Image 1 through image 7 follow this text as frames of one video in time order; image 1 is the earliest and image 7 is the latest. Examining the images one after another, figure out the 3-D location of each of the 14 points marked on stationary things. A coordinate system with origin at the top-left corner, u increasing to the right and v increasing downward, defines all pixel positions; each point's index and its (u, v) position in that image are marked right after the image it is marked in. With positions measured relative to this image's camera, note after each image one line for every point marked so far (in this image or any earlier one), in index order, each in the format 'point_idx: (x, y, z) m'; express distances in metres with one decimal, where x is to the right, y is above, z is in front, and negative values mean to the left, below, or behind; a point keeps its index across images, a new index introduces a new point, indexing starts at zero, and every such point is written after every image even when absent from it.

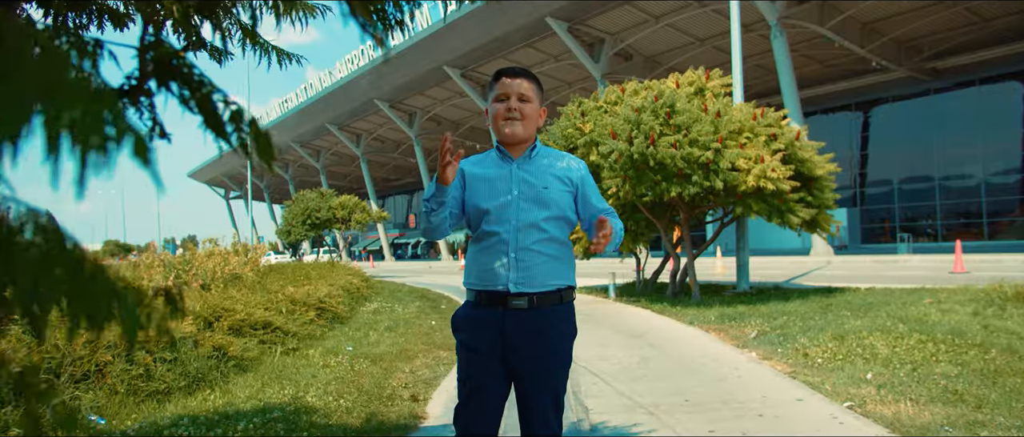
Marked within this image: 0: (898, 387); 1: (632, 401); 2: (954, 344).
0: (+2.9, -1.2, +4.8) m
1: (+0.9, -1.4, +5.0) m
2: (+4.1, -1.2, +6.0) m
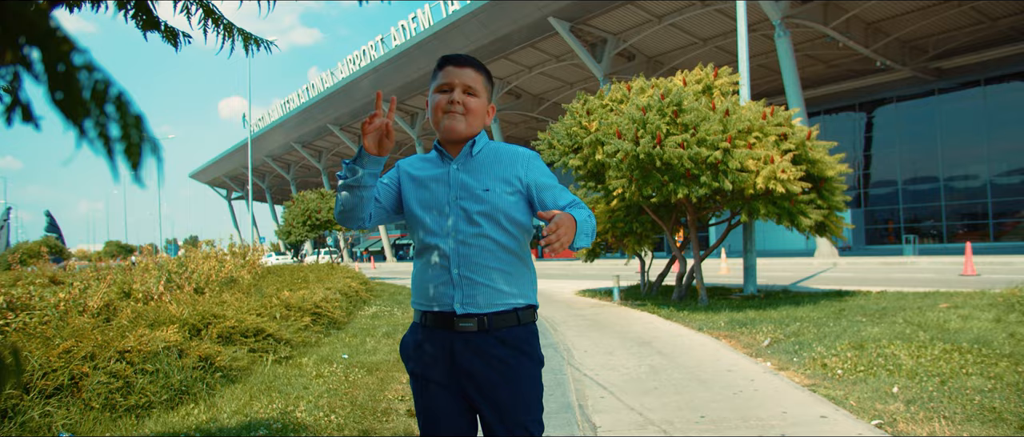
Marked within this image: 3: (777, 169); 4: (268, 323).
0: (+2.9, -1.3, +4.4) m
1: (+0.9, -1.4, +4.6) m
2: (+4.2, -1.2, +5.7) m
3: (+3.9, +0.7, +9.5) m
4: (-2.8, -1.2, +7.2) m
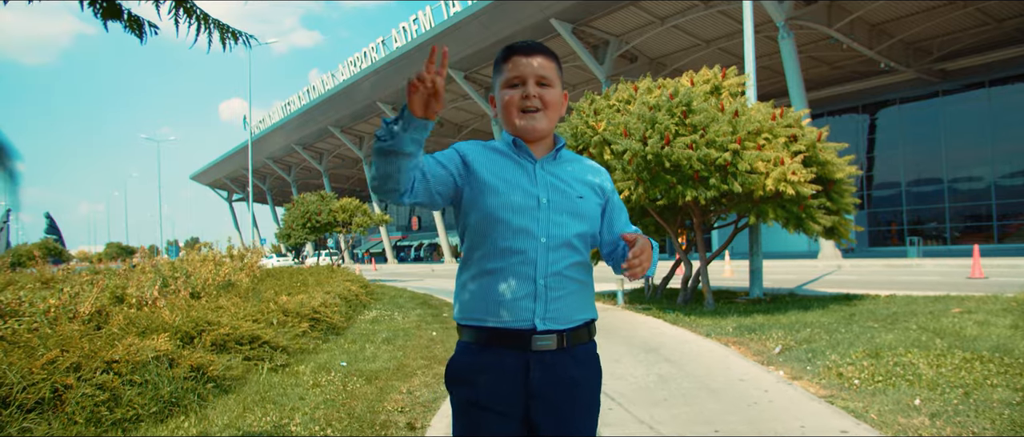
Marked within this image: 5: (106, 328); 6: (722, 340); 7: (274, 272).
0: (+2.9, -1.3, +4.2) m
1: (+1.0, -1.5, +4.4) m
2: (+4.2, -1.2, +5.5) m
3: (+4.0, +0.7, +9.3) m
4: (-2.7, -1.2, +7.0) m
5: (-3.8, -1.0, +6.0) m
6: (+2.6, -1.5, +8.0) m
7: (-5.8, -1.3, +15.6) m
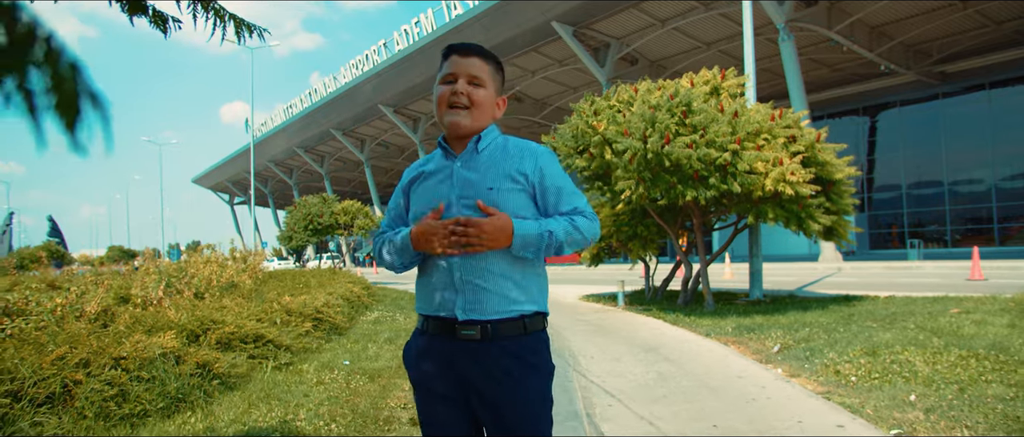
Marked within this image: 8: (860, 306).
0: (+2.9, -1.3, +4.3) m
1: (+1.0, -1.4, +4.5) m
2: (+4.2, -1.2, +5.6) m
3: (+4.0, +0.7, +9.4) m
4: (-2.7, -1.2, +7.1) m
5: (-3.8, -1.0, +6.0) m
6: (+2.6, -1.5, +8.1) m
7: (-5.8, -1.3, +15.7) m
8: (+5.7, -1.4, +10.6) m
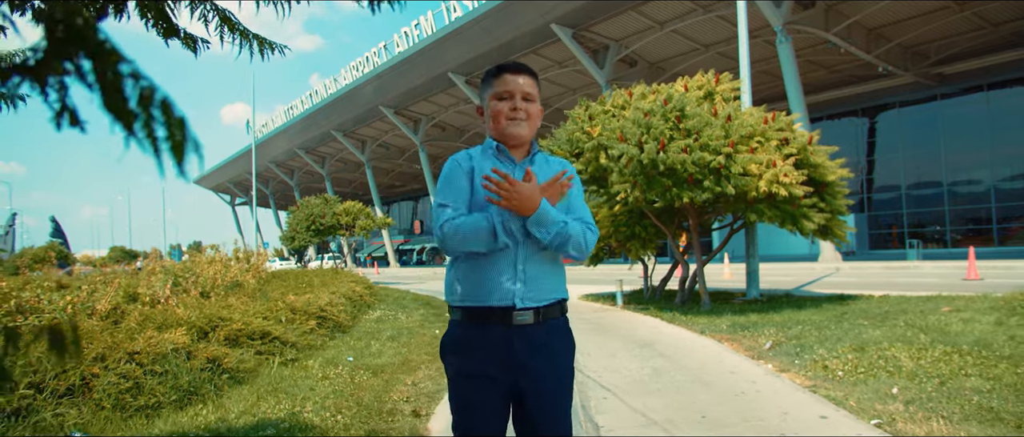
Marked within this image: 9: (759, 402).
0: (+2.9, -1.3, +4.5) m
1: (+1.0, -1.5, +4.7) m
2: (+4.2, -1.2, +5.8) m
3: (+4.0, +0.7, +9.6) m
4: (-2.7, -1.2, +7.3) m
5: (-3.8, -1.0, +6.3) m
6: (+2.6, -1.5, +8.3) m
7: (-5.8, -1.4, +15.9) m
8: (+5.7, -1.4, +10.7) m
9: (+1.9, -1.4, +5.0) m
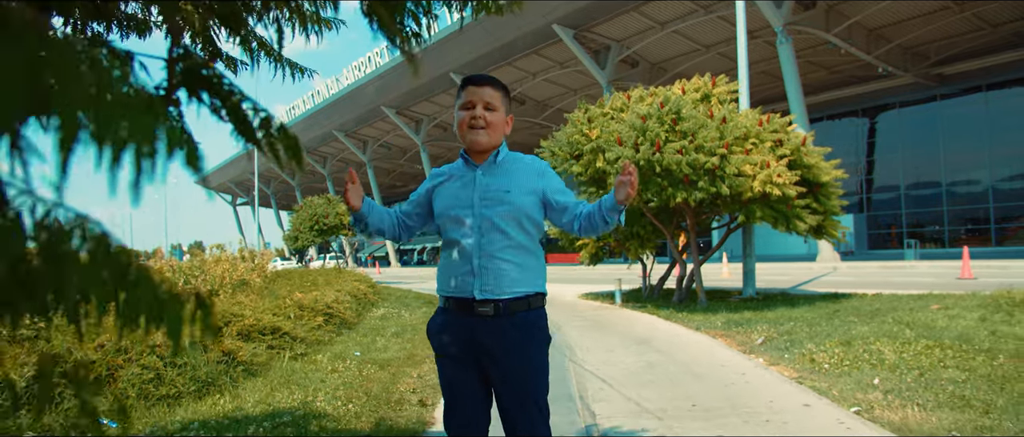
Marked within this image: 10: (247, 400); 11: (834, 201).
0: (+2.9, -1.3, +4.8) m
1: (+1.0, -1.4, +5.0) m
2: (+4.2, -1.2, +6.0) m
3: (+4.0, +0.7, +9.8) m
4: (-2.7, -1.2, +7.6) m
5: (-3.8, -1.0, +6.5) m
6: (+2.6, -1.5, +8.6) m
7: (-5.7, -1.4, +16.2) m
8: (+5.7, -1.4, +11.0) m
9: (+1.9, -1.4, +5.2) m
10: (-2.2, -1.5, +5.2) m
11: (+5.8, +0.3, +11.6) m
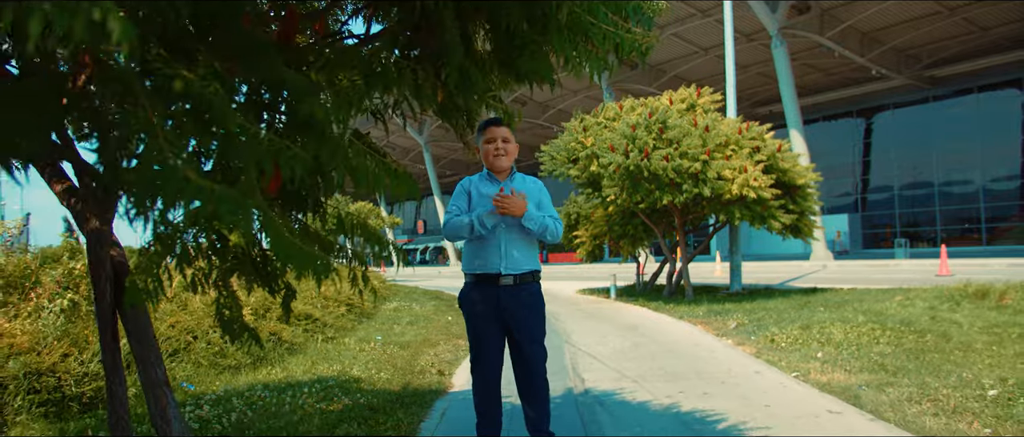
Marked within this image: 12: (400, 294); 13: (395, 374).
0: (+2.9, -1.3, +5.8) m
1: (+1.0, -1.5, +6.0) m
2: (+4.2, -1.2, +7.1) m
3: (+4.0, +0.7, +10.9) m
4: (-2.7, -1.2, +8.6) m
5: (-3.7, -1.0, +7.6) m
6: (+2.7, -1.5, +9.6) m
7: (-5.7, -1.4, +17.3) m
8: (+5.8, -1.4, +12.1) m
9: (+2.0, -1.4, +6.3) m
10: (-2.1, -1.5, +6.3) m
11: (+5.8, +0.3, +12.6) m
12: (-2.8, -1.9, +16.2) m
13: (-1.1, -1.5, +6.2) m
